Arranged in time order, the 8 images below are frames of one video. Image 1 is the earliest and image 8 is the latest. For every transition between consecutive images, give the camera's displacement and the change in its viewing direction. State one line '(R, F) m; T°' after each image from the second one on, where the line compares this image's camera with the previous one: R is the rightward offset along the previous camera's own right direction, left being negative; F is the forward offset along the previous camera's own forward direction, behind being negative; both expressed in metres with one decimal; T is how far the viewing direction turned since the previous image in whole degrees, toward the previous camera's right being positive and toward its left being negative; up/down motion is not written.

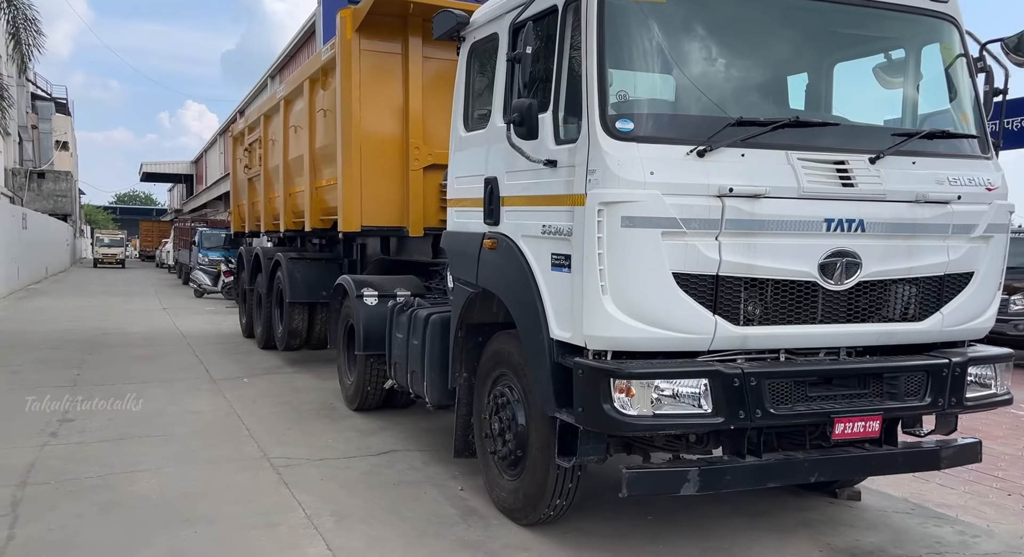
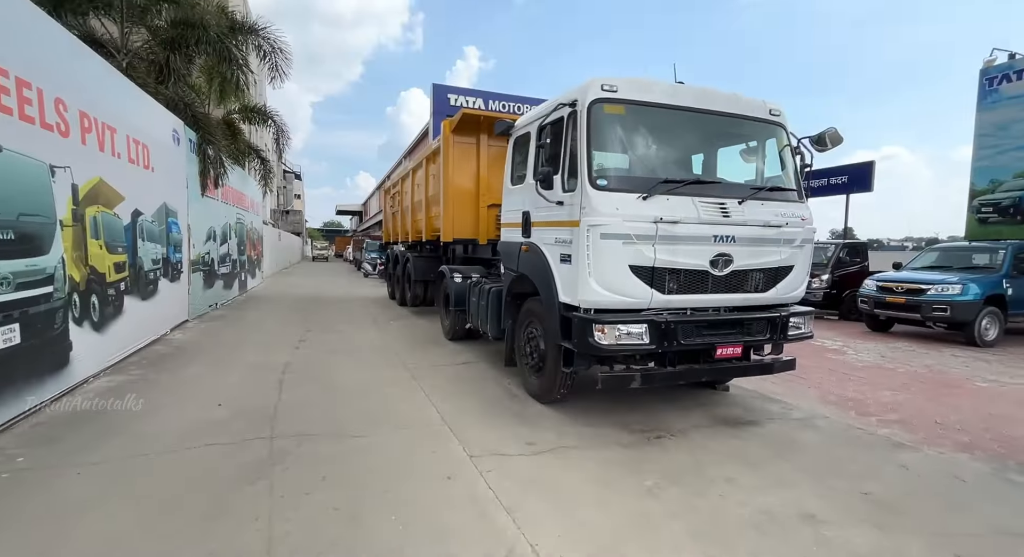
(-0.2, -1.8) m; 0°
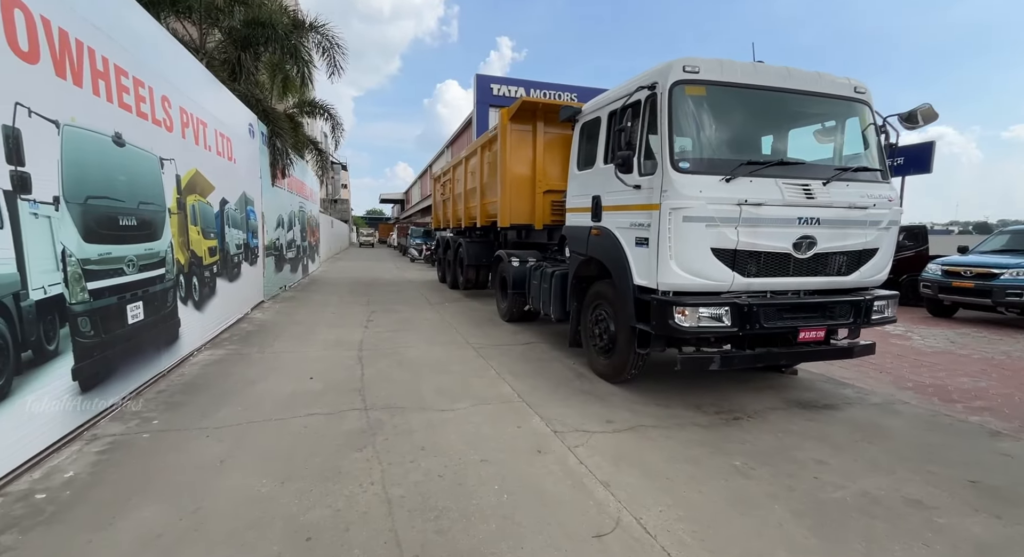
(-0.3, -0.2) m; -5°
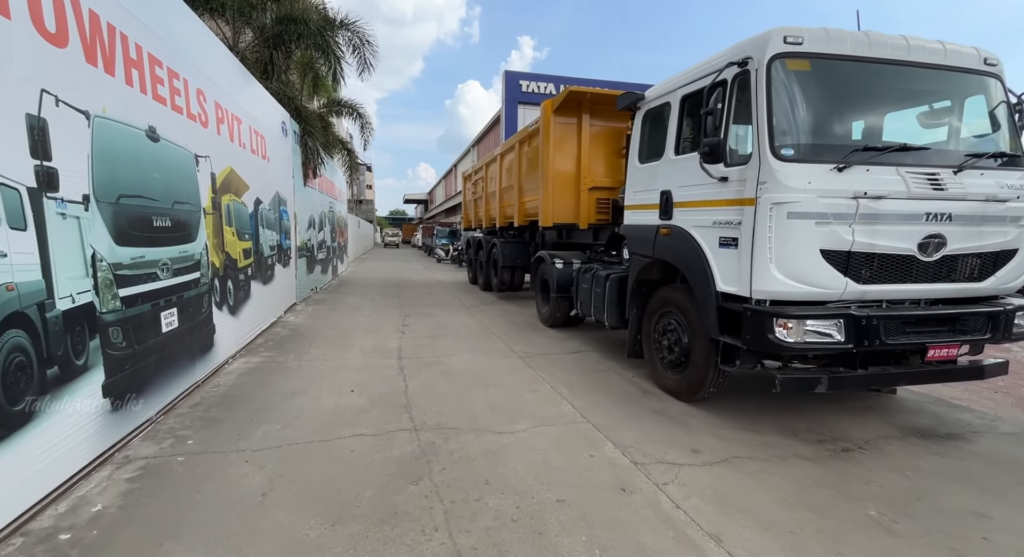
(-0.4, +0.5) m; -3°
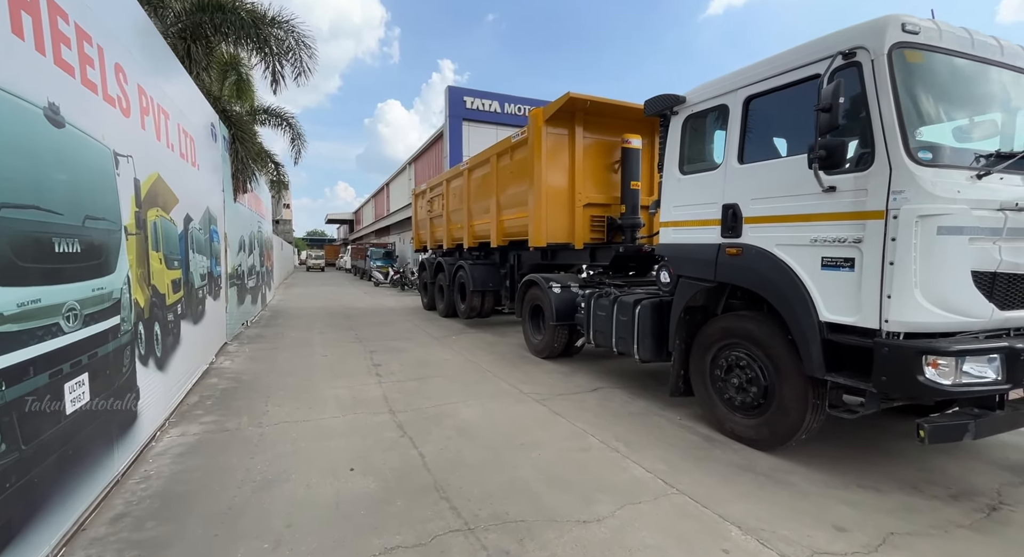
(-0.9, +1.0) m; +9°
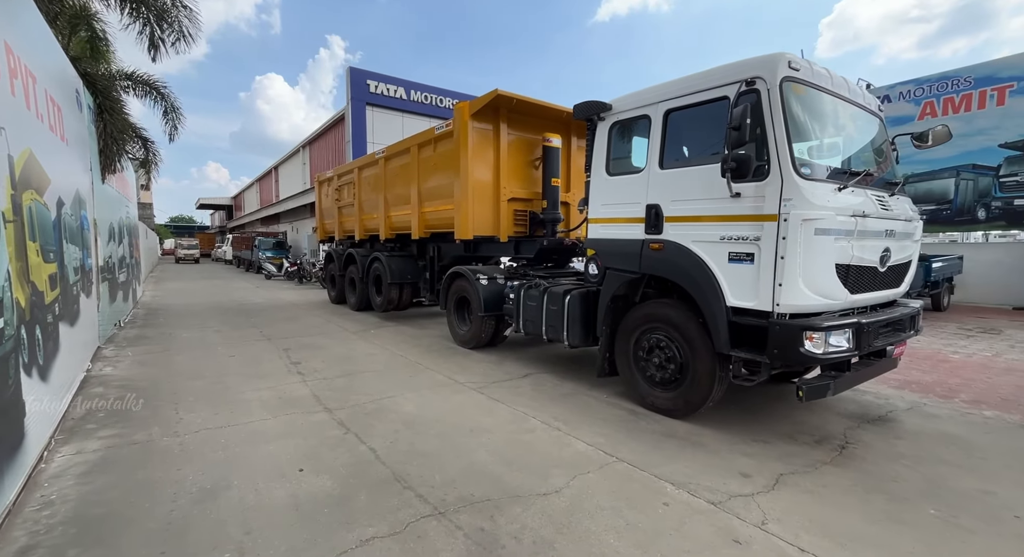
(-0.4, -0.2) m; +12°
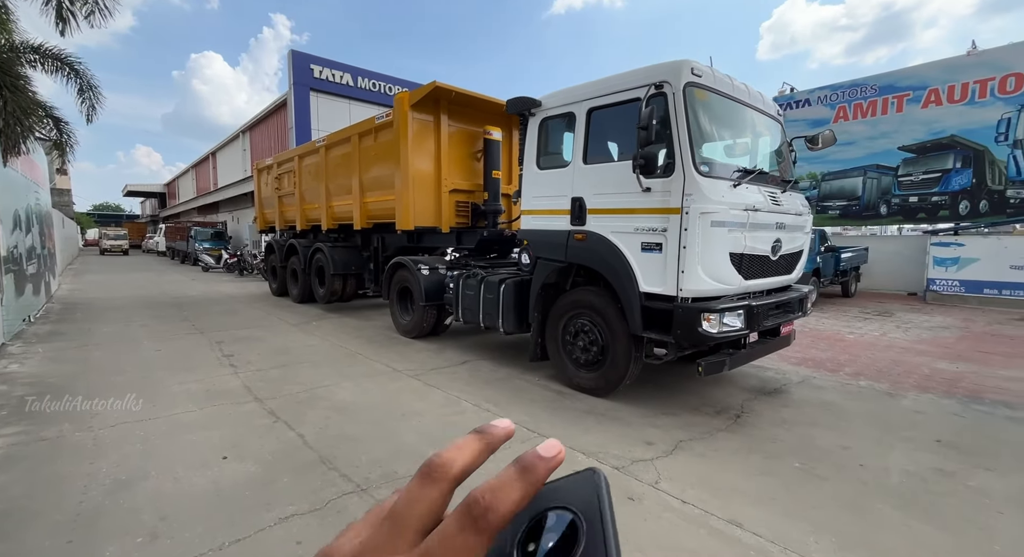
(+0.2, -0.2) m; +5°
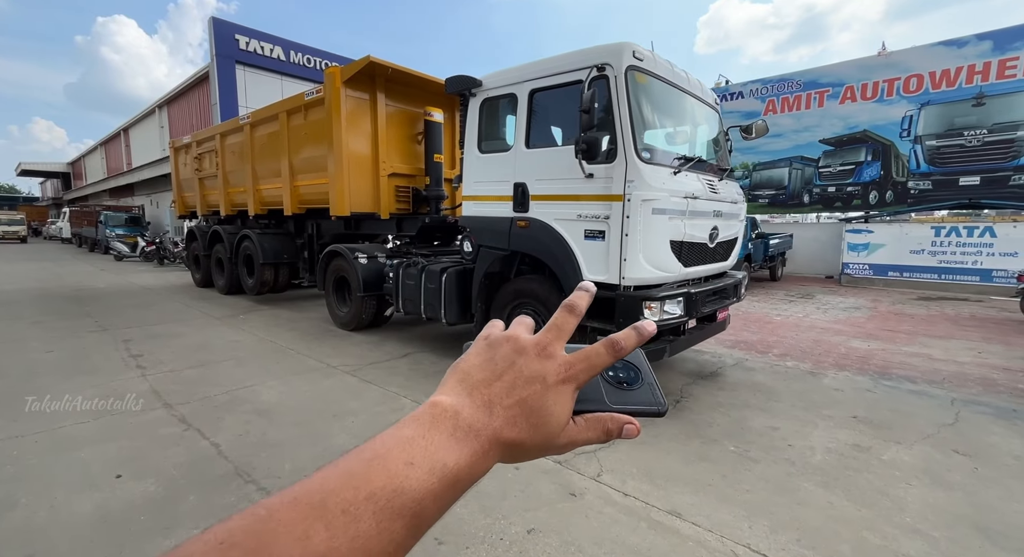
(0.0, +0.2) m; +6°
